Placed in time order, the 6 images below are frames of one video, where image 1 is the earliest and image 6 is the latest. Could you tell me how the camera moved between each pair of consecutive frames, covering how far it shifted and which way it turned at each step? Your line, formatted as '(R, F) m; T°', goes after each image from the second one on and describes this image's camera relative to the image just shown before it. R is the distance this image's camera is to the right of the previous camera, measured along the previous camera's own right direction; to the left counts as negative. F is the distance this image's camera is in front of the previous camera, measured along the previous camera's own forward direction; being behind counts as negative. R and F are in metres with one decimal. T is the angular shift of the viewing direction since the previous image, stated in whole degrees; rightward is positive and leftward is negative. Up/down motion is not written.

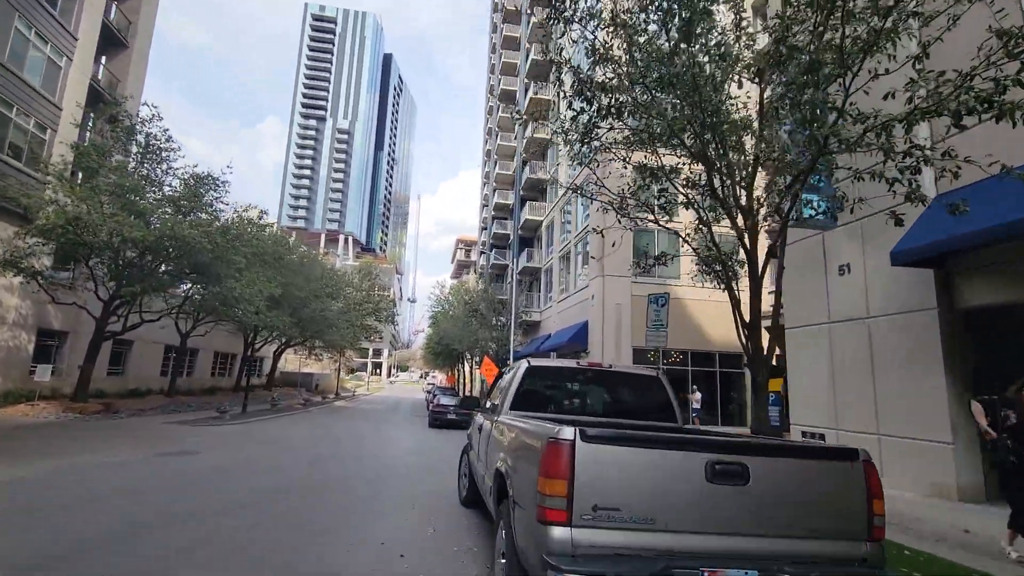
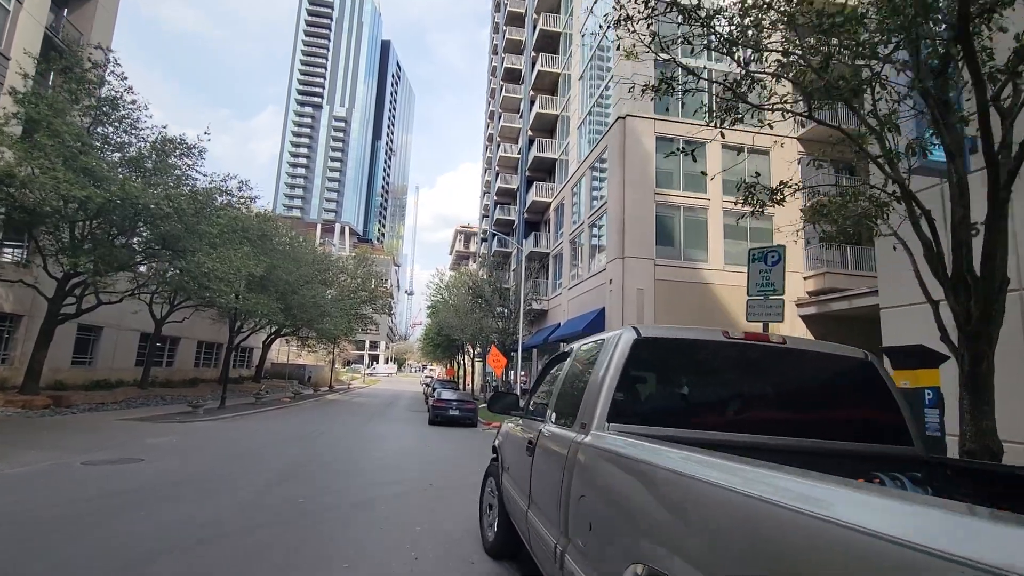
(-0.6, +2.5) m; 0°
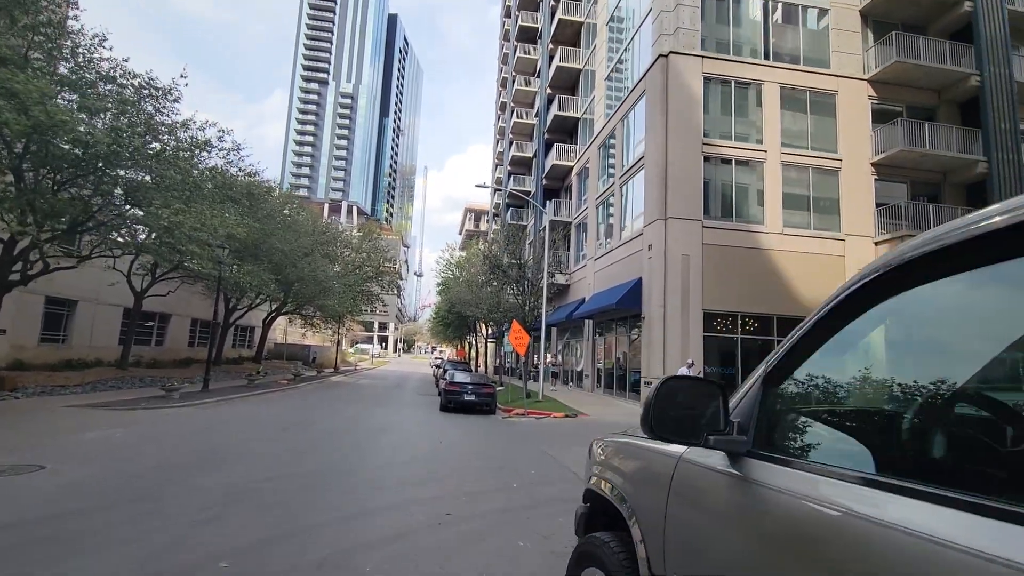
(-0.6, +3.1) m; -1°
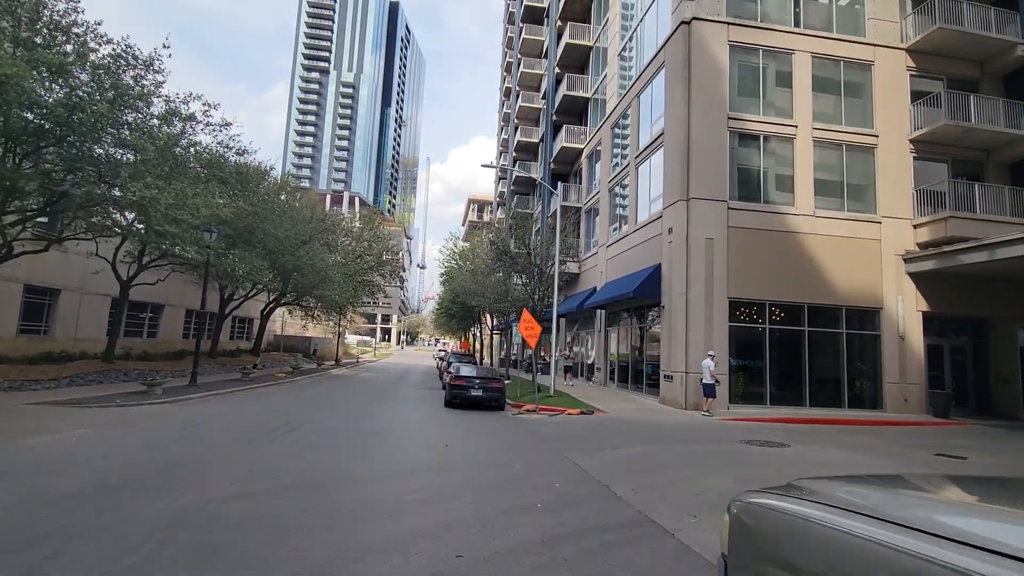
(-0.2, +1.4) m; 0°
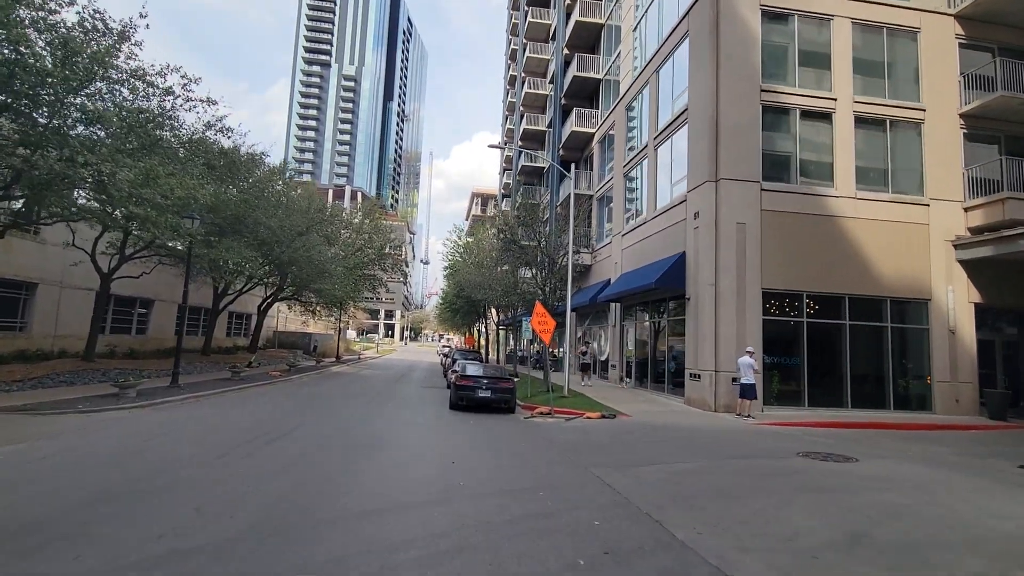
(-0.2, +1.6) m; 0°
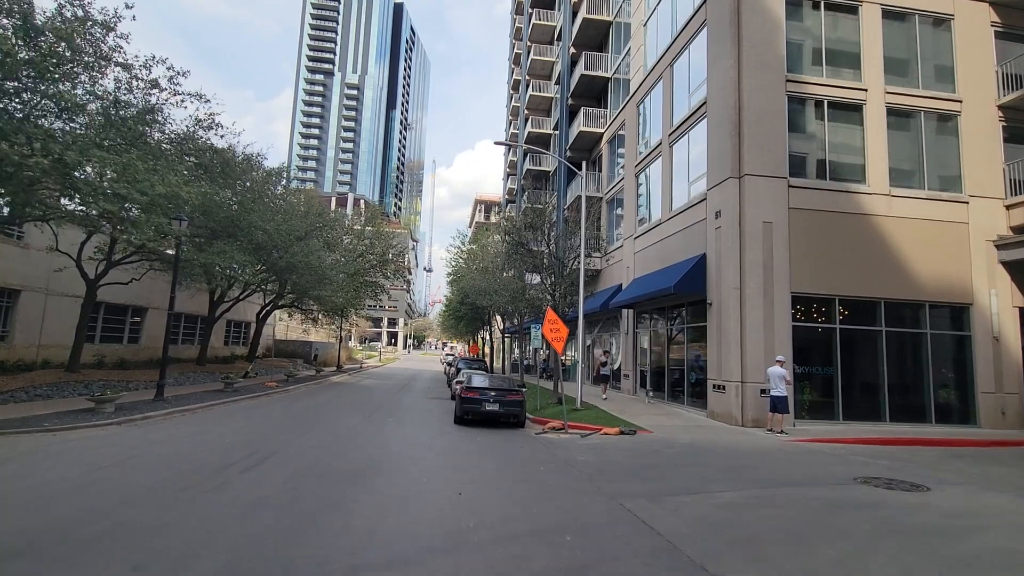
(-0.2, +1.1) m; 0°
